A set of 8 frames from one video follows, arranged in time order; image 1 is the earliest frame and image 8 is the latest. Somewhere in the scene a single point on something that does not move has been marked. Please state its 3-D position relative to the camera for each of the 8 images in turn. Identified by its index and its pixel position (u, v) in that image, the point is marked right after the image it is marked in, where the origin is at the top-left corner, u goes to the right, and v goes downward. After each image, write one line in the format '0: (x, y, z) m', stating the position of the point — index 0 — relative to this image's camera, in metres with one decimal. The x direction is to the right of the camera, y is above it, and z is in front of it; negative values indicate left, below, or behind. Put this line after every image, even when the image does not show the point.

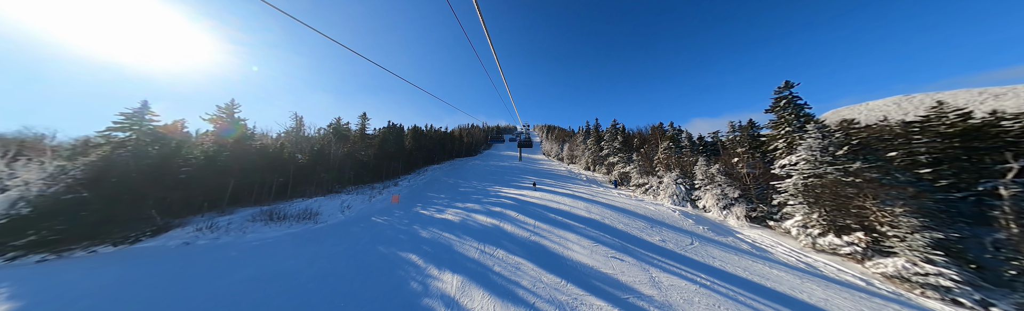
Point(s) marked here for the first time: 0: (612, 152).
0: (+12.0, +0.4, +19.2) m
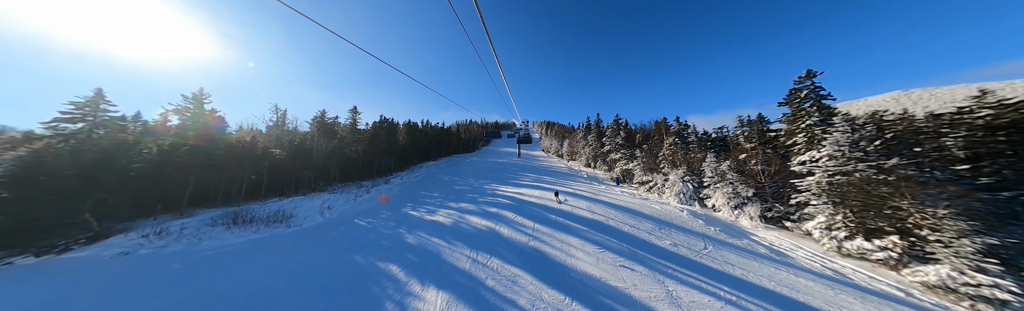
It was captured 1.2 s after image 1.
0: (+11.8, +0.8, +18.6) m
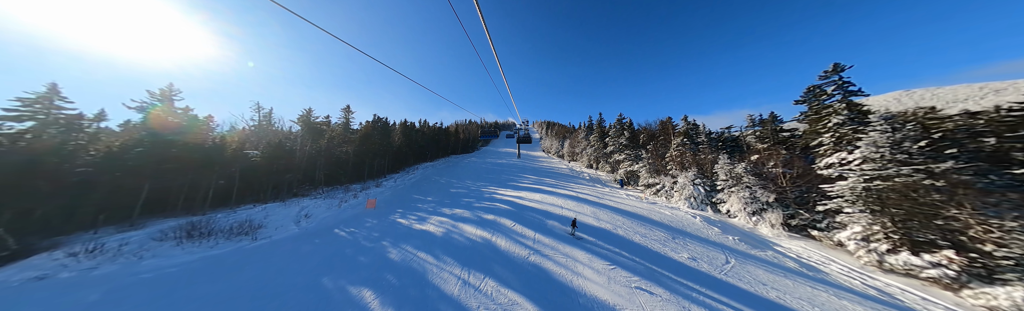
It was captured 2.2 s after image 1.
0: (+11.7, +0.7, +18.0) m
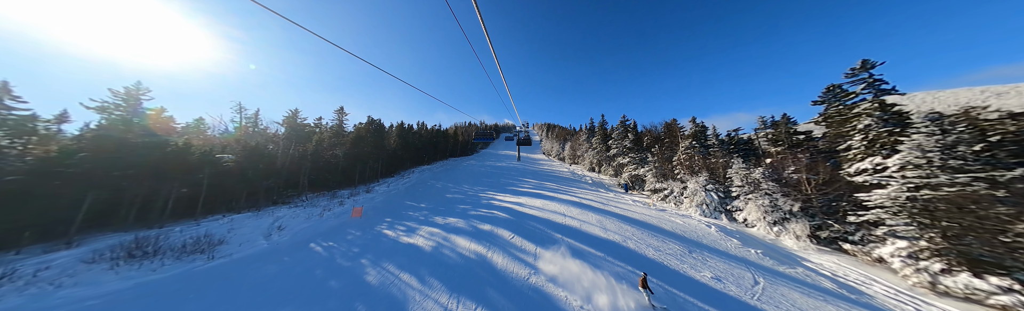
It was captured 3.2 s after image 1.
0: (+11.7, +0.4, +17.4) m
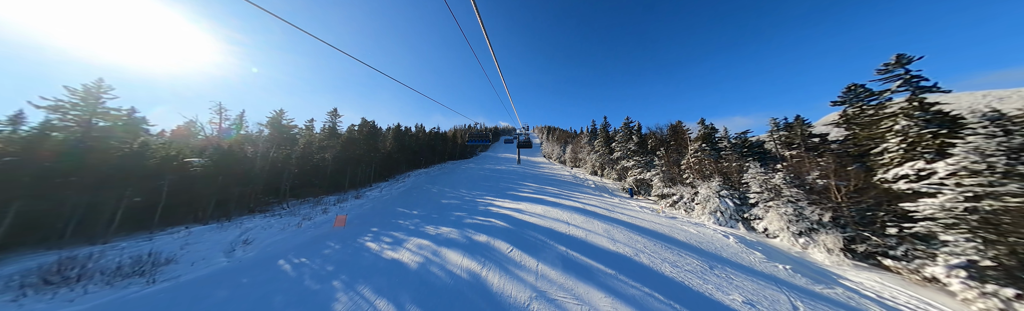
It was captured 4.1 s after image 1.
0: (+11.7, +0.1, +16.8) m
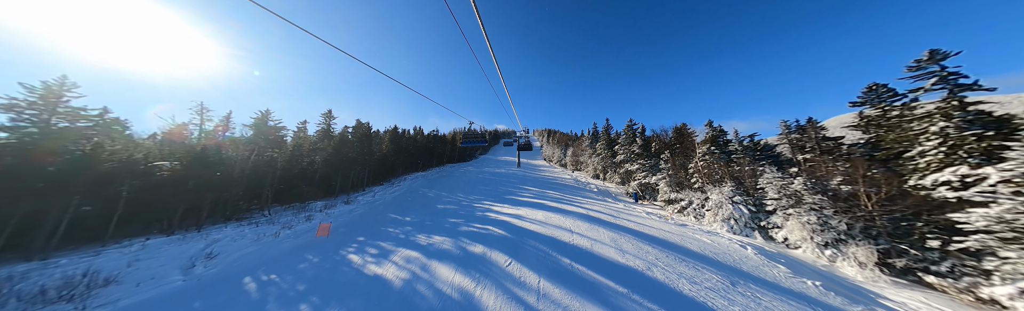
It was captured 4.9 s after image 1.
0: (+11.6, -0.2, +16.3) m
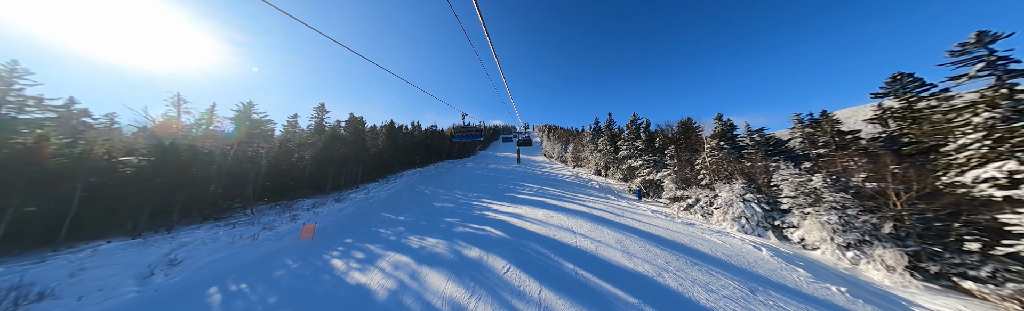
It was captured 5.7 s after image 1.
0: (+11.6, +0.2, +15.9) m
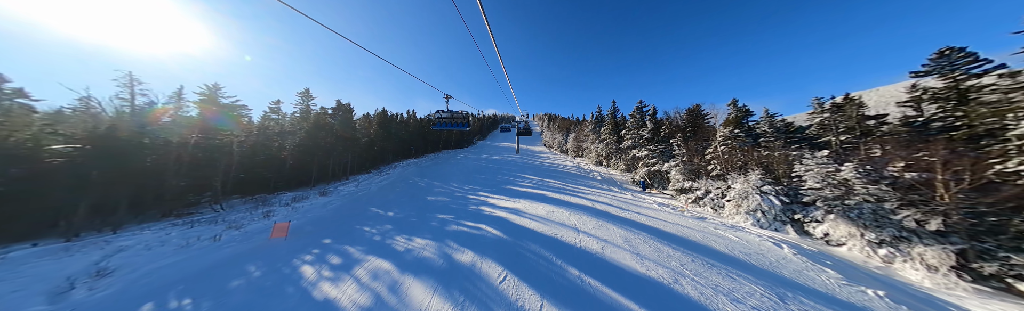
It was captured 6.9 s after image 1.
0: (+11.4, +1.2, +15.2) m
